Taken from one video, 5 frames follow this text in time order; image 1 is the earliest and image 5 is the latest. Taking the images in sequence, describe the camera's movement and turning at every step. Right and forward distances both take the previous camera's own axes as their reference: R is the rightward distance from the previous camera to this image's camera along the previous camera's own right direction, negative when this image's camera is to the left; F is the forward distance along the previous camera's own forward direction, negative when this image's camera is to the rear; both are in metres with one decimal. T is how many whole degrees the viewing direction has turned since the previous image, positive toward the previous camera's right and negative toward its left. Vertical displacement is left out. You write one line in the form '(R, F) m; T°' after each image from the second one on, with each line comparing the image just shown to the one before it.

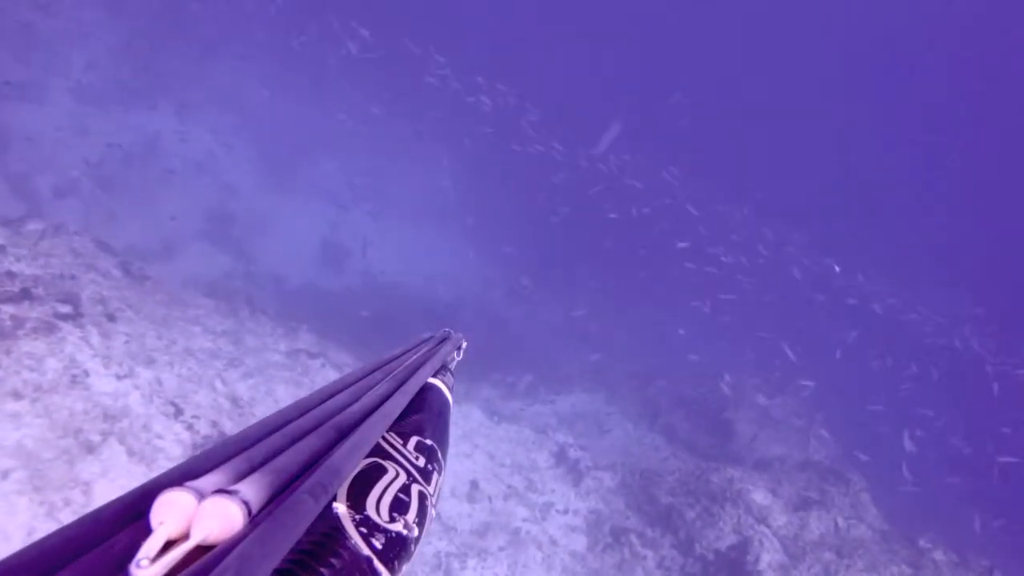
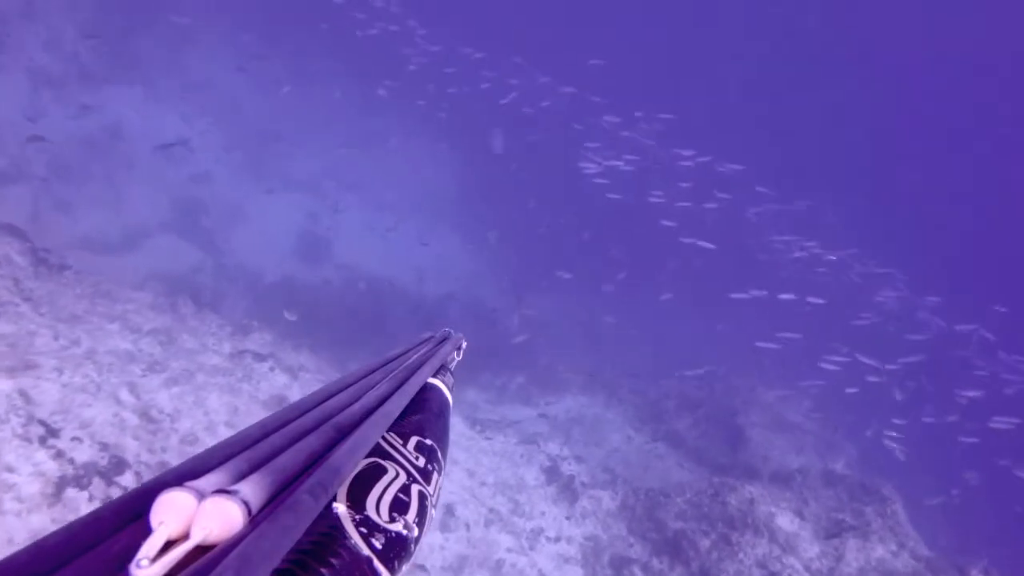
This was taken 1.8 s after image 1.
(+0.1, +1.2) m; 0°
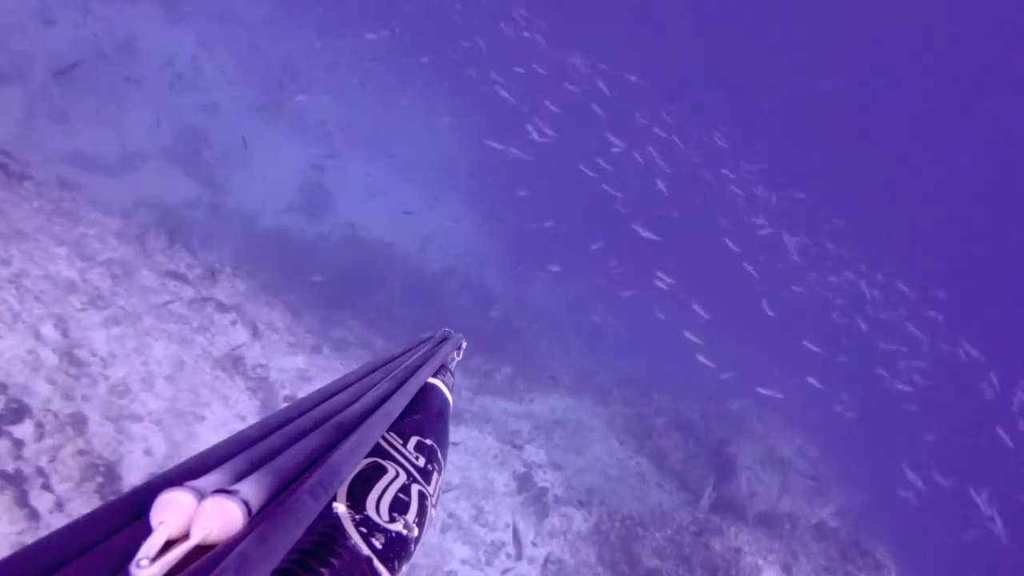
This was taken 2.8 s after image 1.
(0.0, +0.7) m; 0°
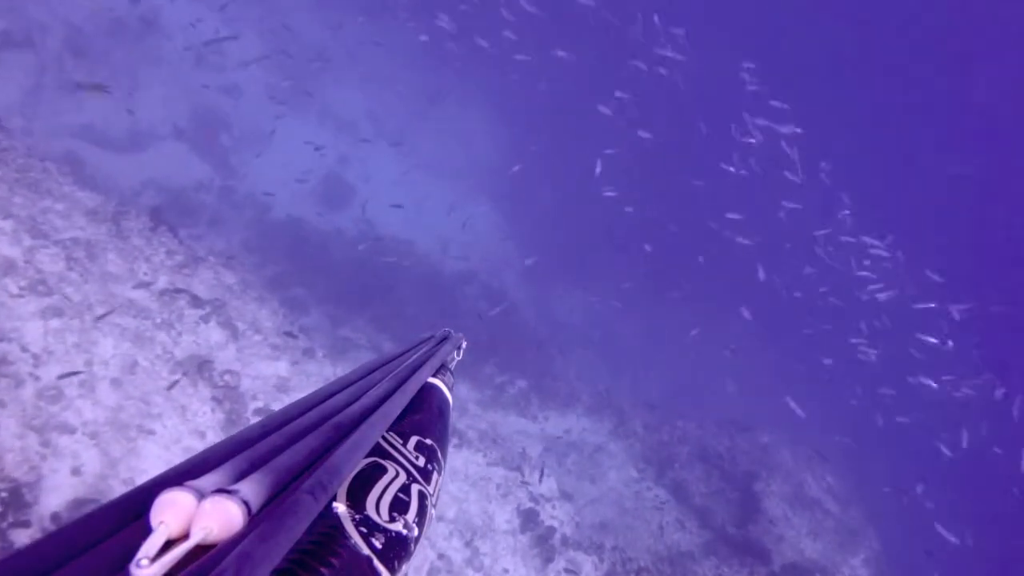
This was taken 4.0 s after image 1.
(+0.1, +0.8) m; -2°
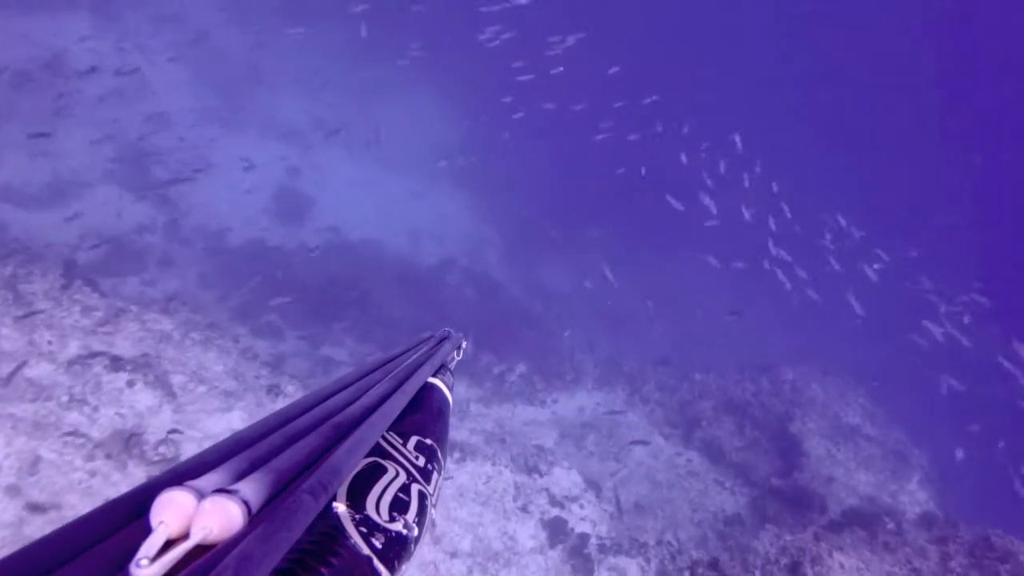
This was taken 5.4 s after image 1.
(+0.1, +0.9) m; +1°
